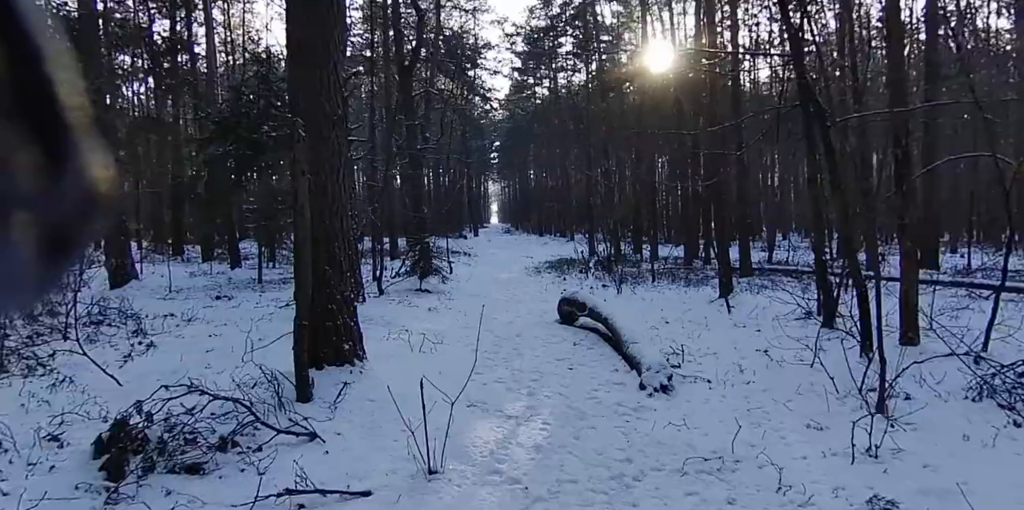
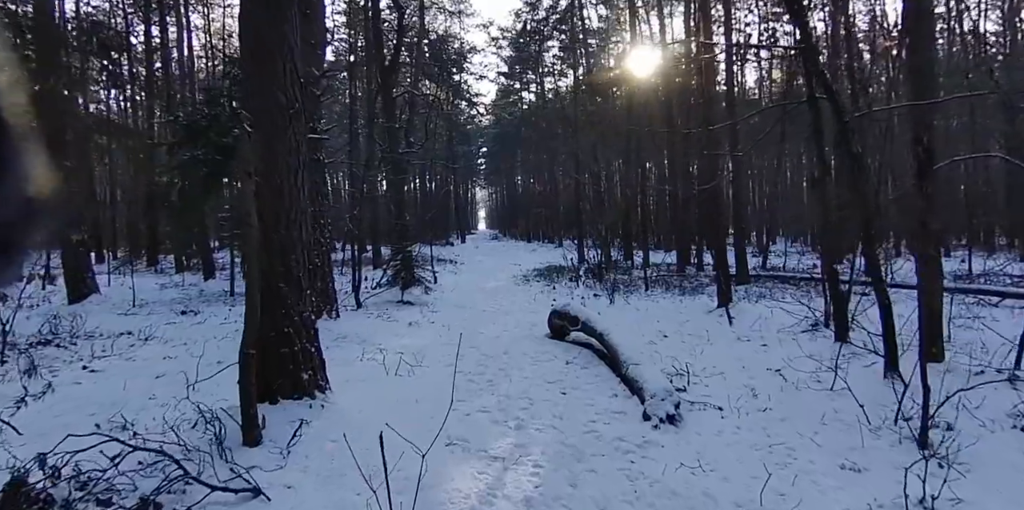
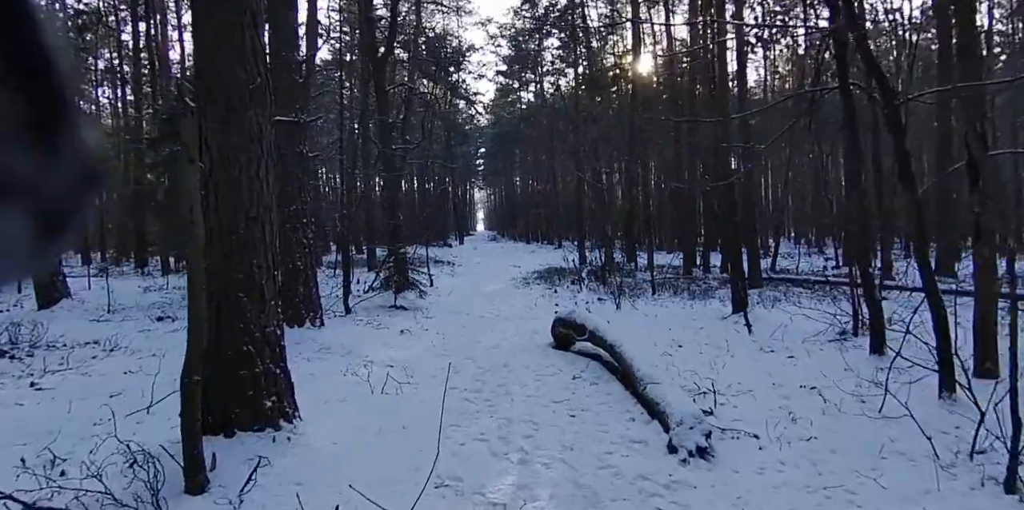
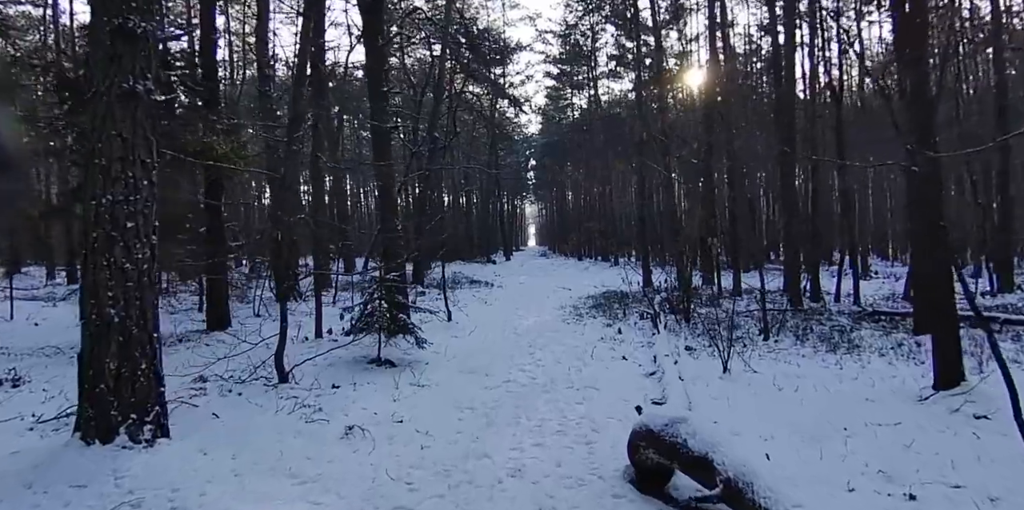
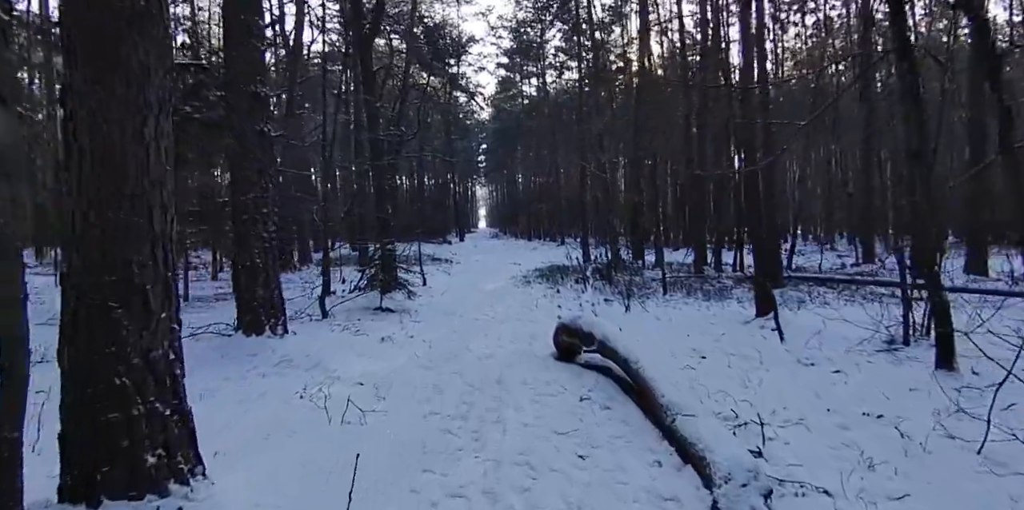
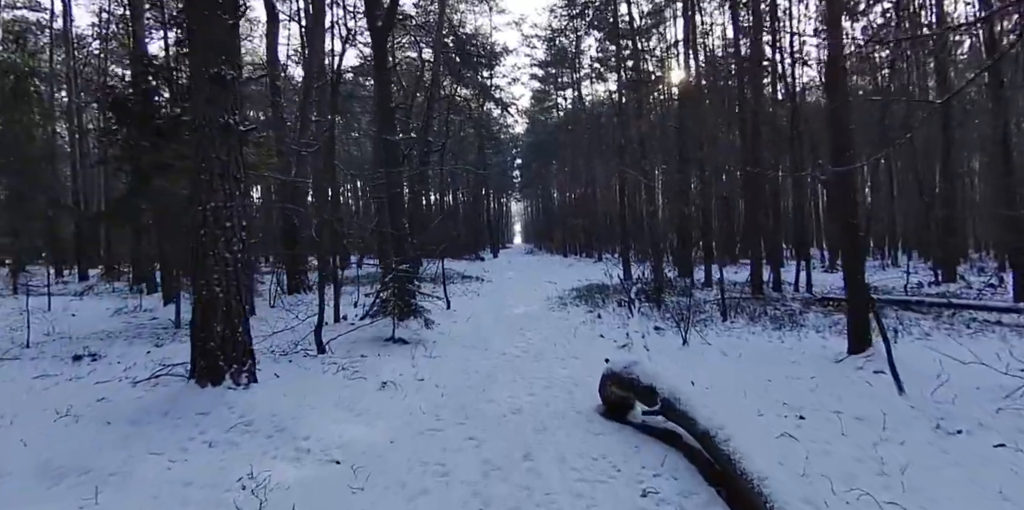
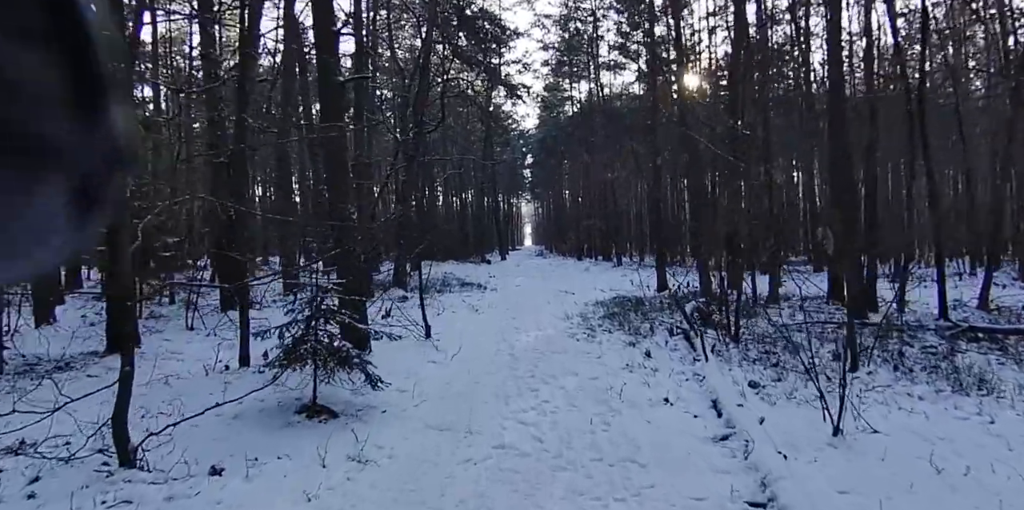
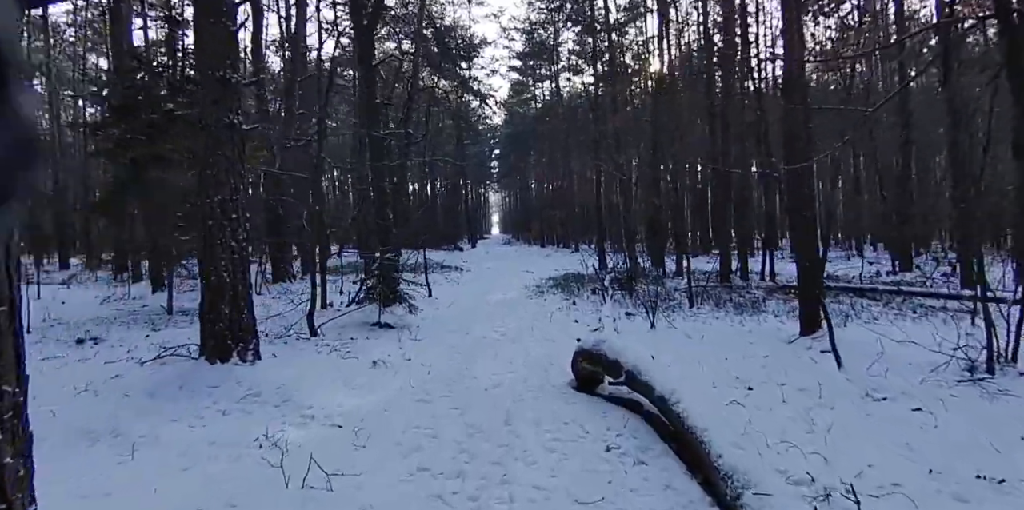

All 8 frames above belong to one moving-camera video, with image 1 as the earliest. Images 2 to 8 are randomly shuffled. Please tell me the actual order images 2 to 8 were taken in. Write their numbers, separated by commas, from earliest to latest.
2, 3, 5, 8, 6, 4, 7
